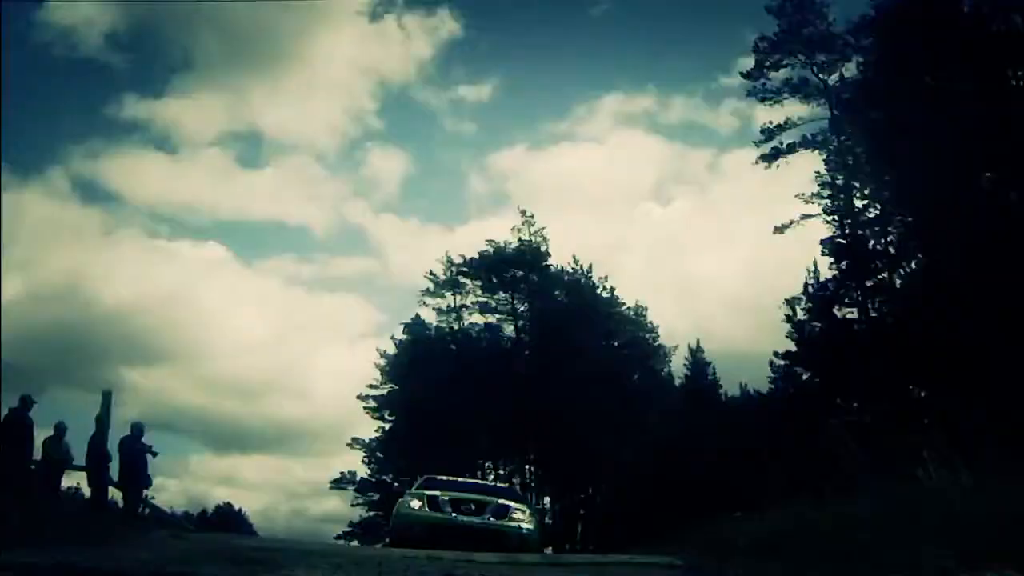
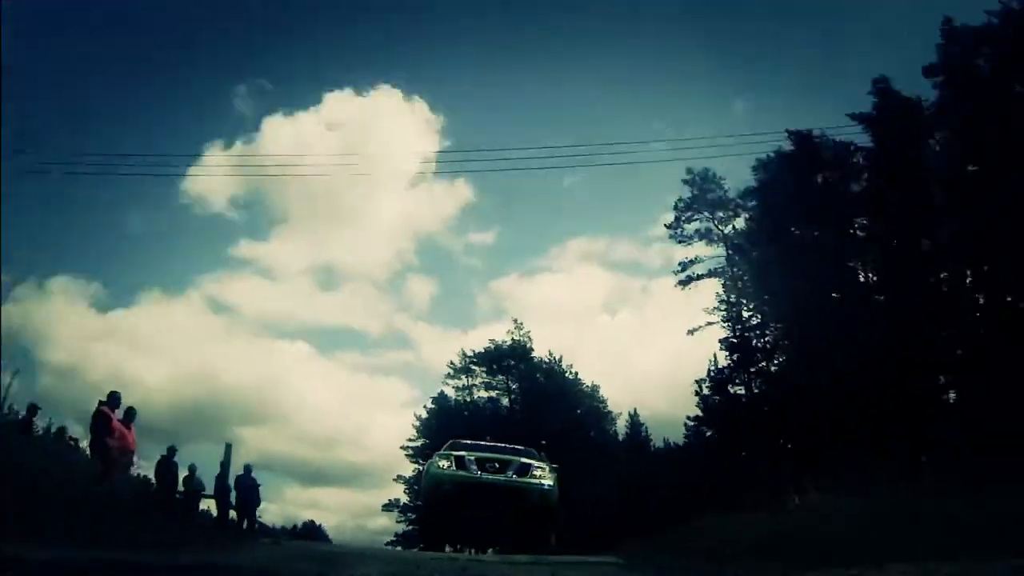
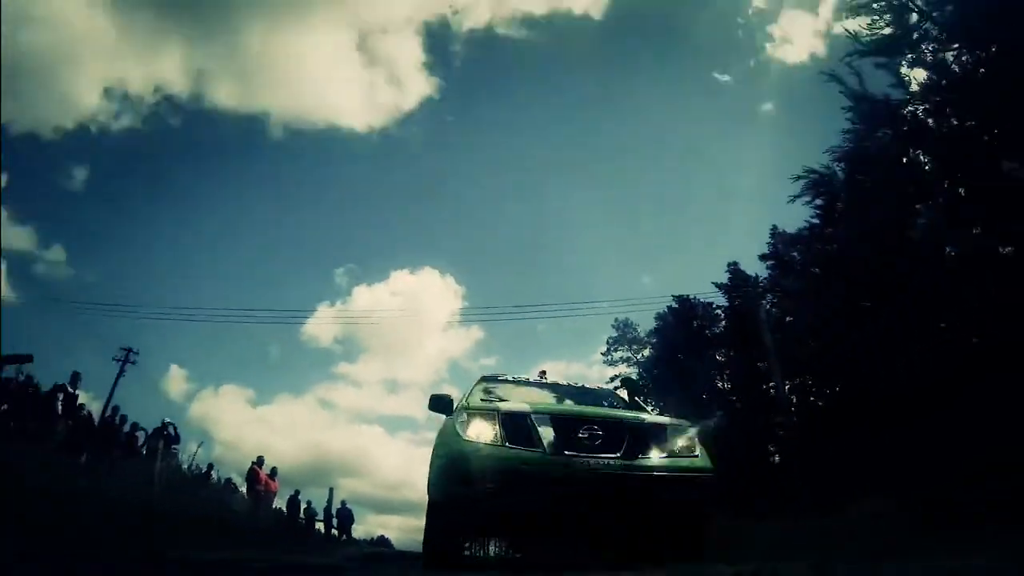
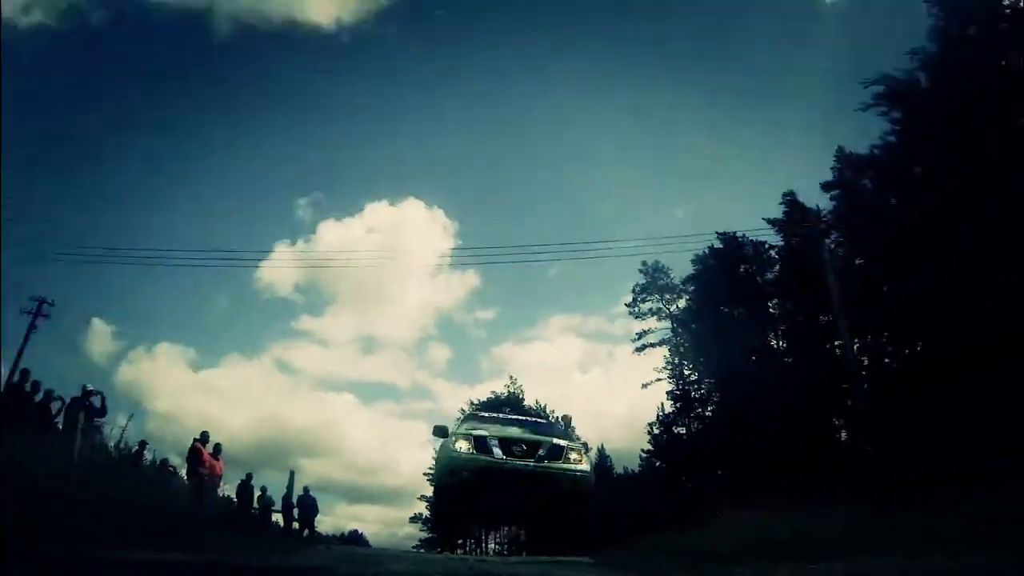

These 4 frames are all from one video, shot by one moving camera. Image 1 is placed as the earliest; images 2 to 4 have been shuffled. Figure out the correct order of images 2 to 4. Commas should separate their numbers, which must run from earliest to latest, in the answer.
2, 4, 3
